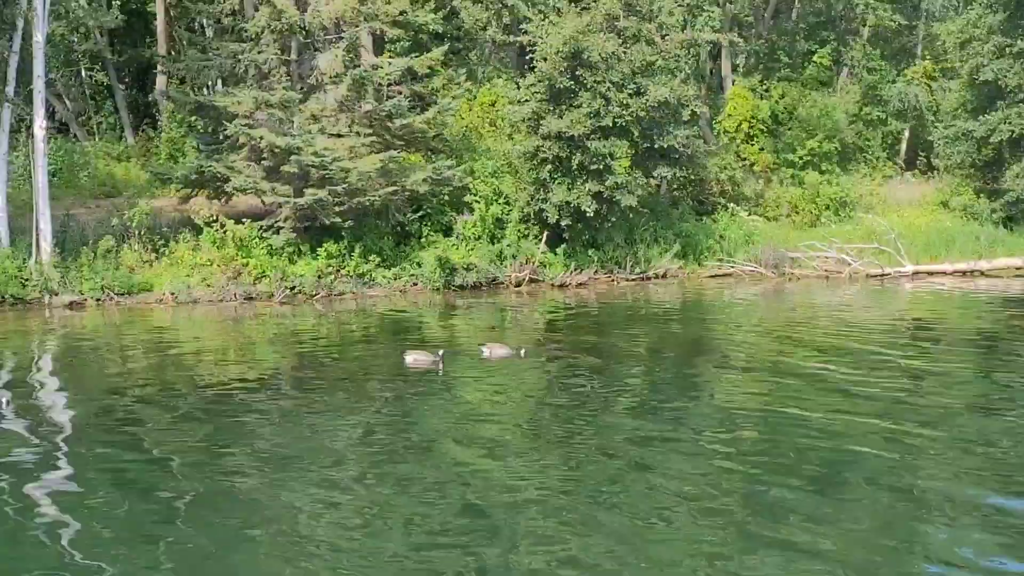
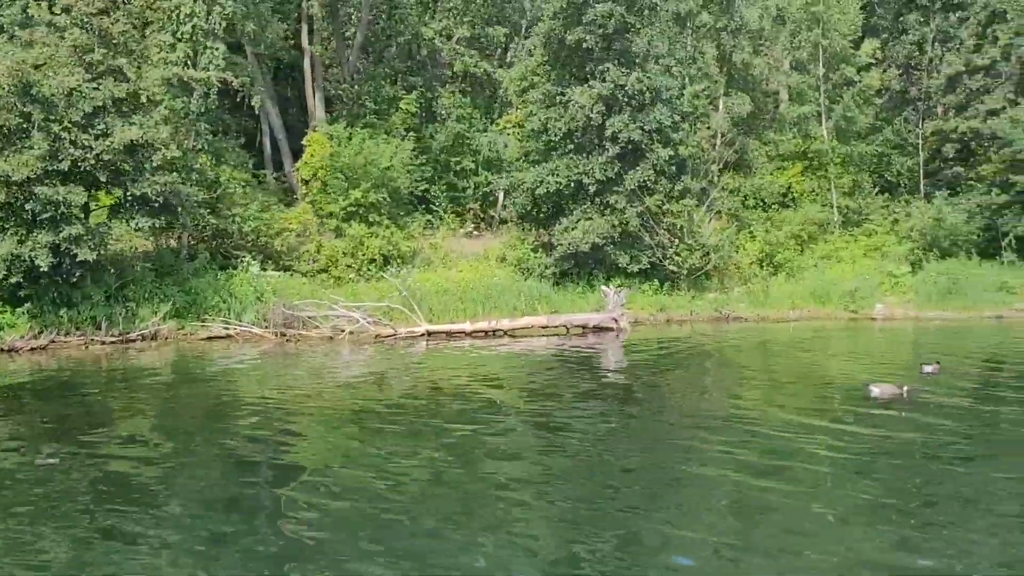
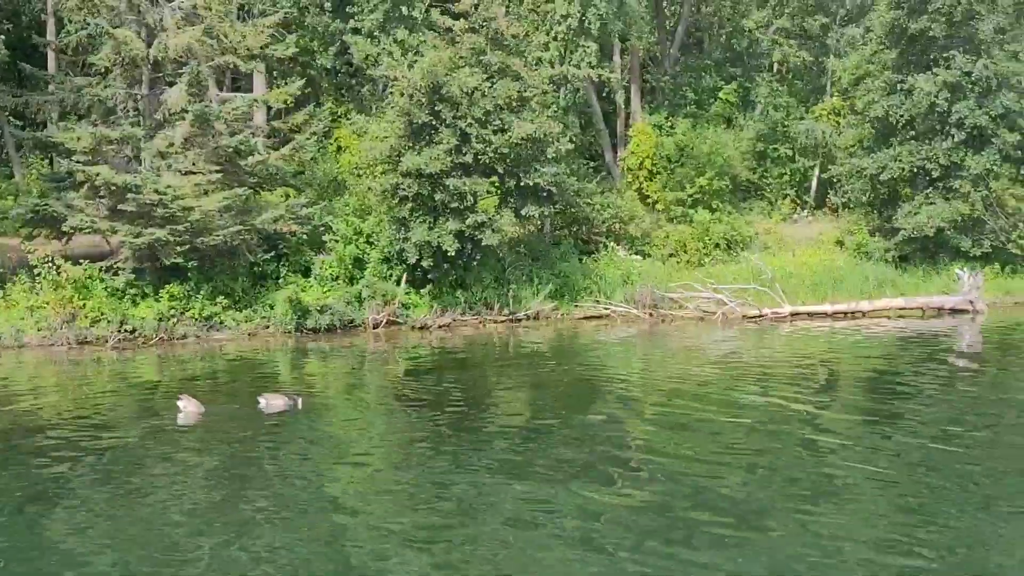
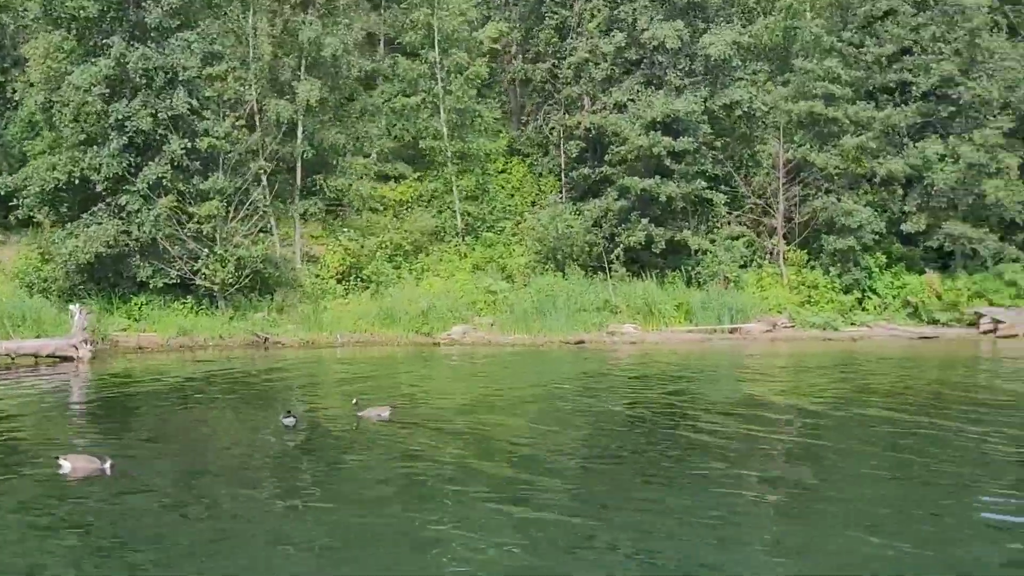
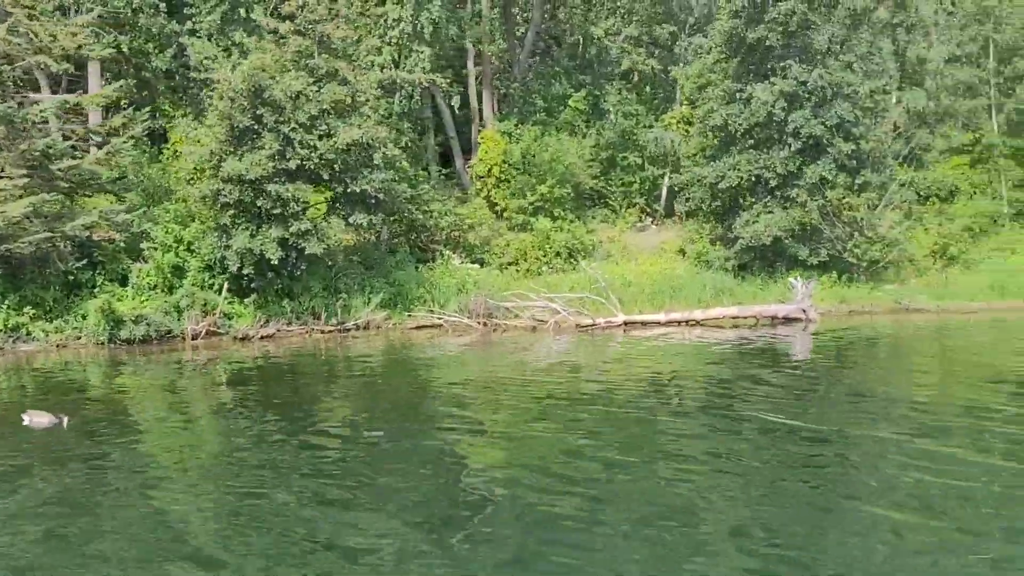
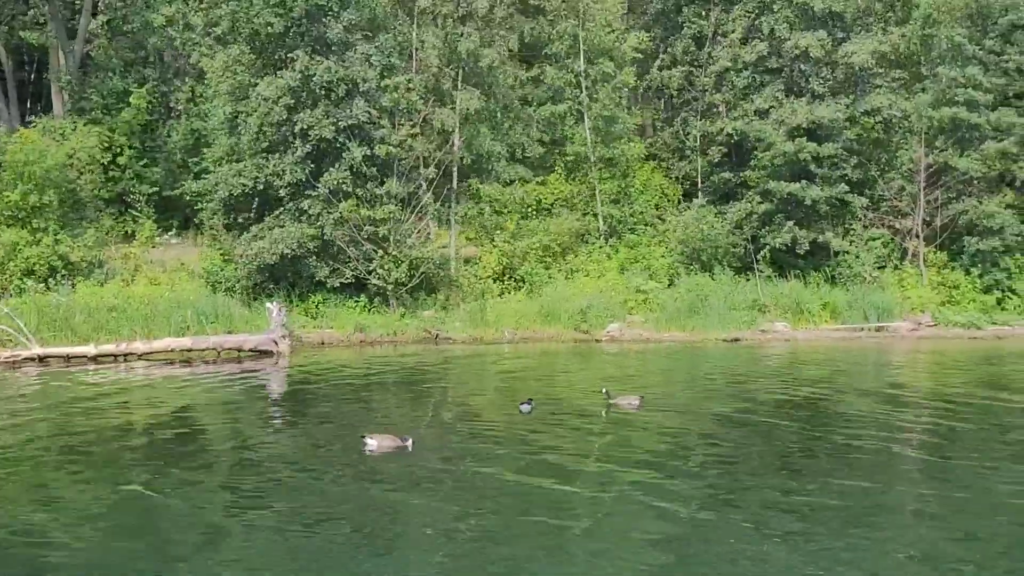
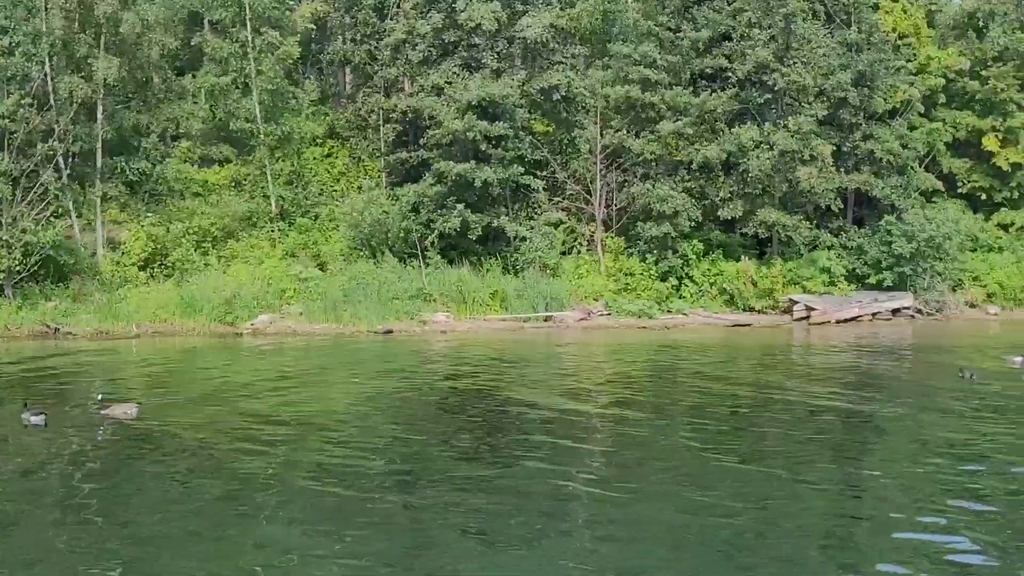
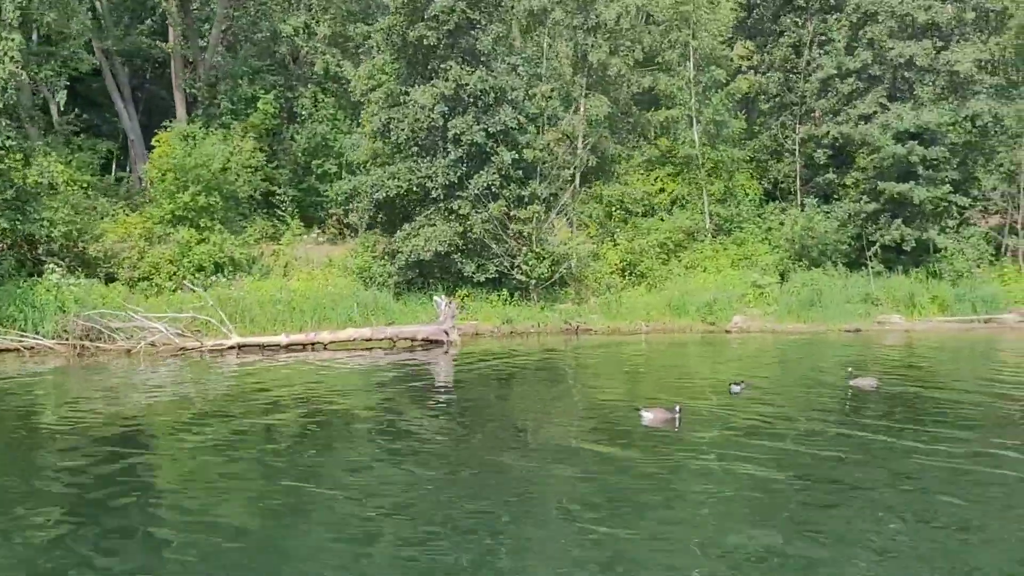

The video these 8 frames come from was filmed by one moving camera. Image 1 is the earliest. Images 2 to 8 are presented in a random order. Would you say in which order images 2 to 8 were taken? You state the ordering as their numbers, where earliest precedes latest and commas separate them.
3, 5, 2, 8, 6, 4, 7
